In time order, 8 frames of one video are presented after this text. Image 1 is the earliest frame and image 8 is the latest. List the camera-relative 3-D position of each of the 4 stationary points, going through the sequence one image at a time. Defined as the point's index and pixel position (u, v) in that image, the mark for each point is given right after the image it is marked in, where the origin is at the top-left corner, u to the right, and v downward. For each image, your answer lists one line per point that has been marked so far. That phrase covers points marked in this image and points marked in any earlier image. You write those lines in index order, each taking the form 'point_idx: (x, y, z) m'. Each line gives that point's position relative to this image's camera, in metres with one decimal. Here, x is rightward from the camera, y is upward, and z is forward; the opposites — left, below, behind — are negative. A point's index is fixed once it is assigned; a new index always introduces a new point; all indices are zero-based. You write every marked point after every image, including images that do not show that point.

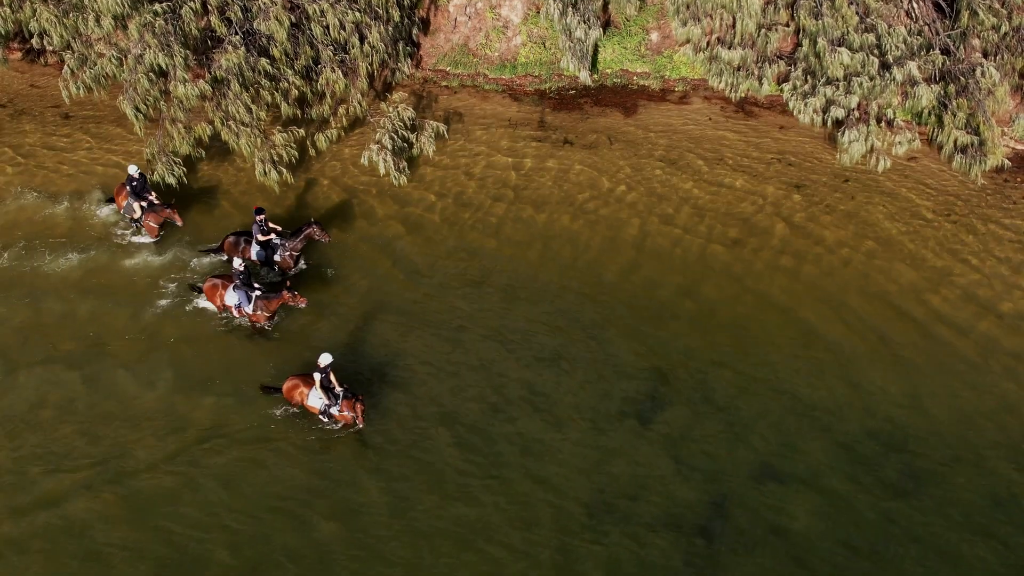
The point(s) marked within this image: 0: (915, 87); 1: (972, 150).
0: (+6.0, +3.1, +20.8) m
1: (+6.8, +2.1, +20.6) m
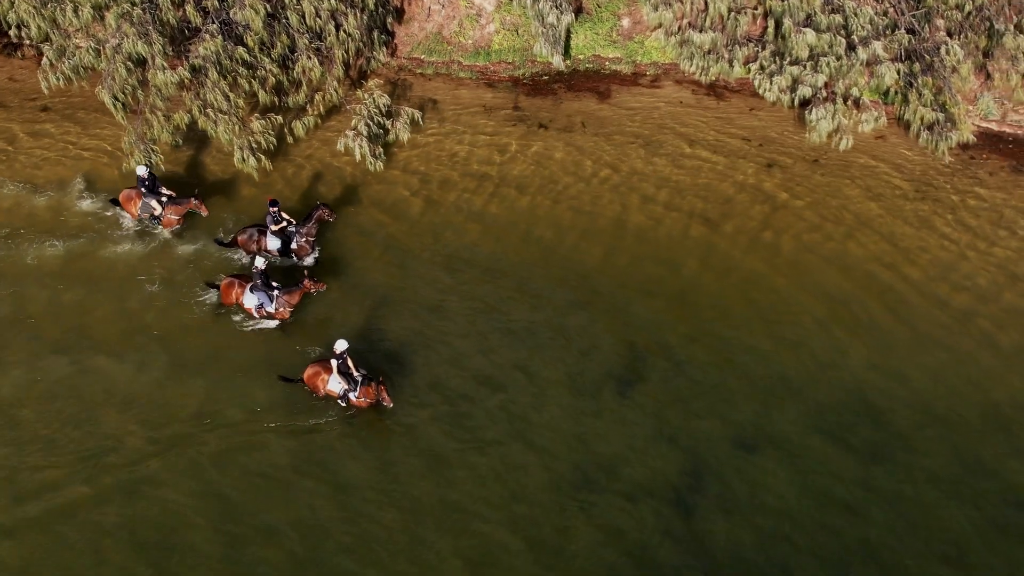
0: (+5.7, +3.5, +21.5) m
1: (+6.5, +2.5, +21.3) m
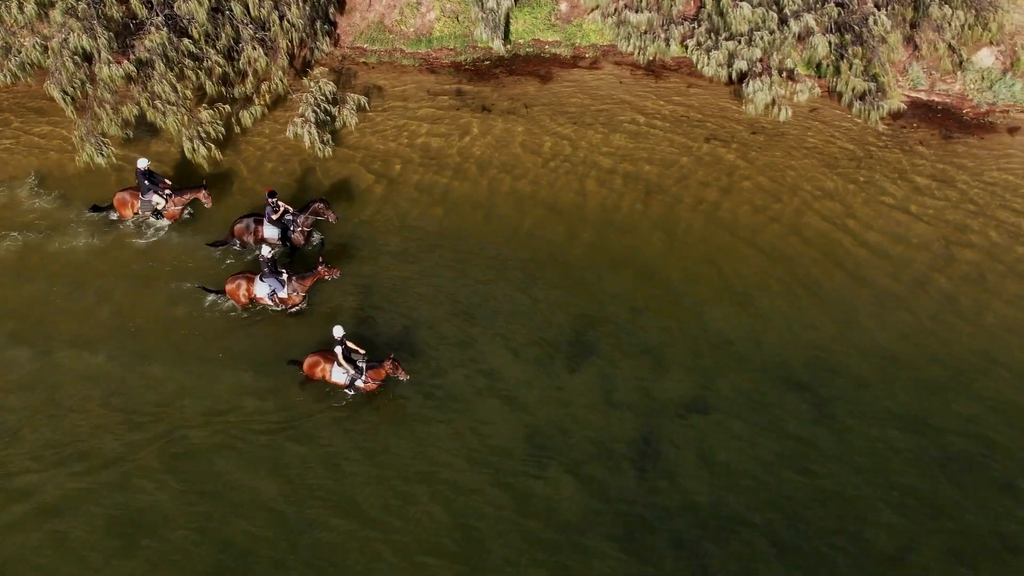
0: (+4.7, +4.0, +22.1) m
1: (+5.7, +3.0, +22.0) m
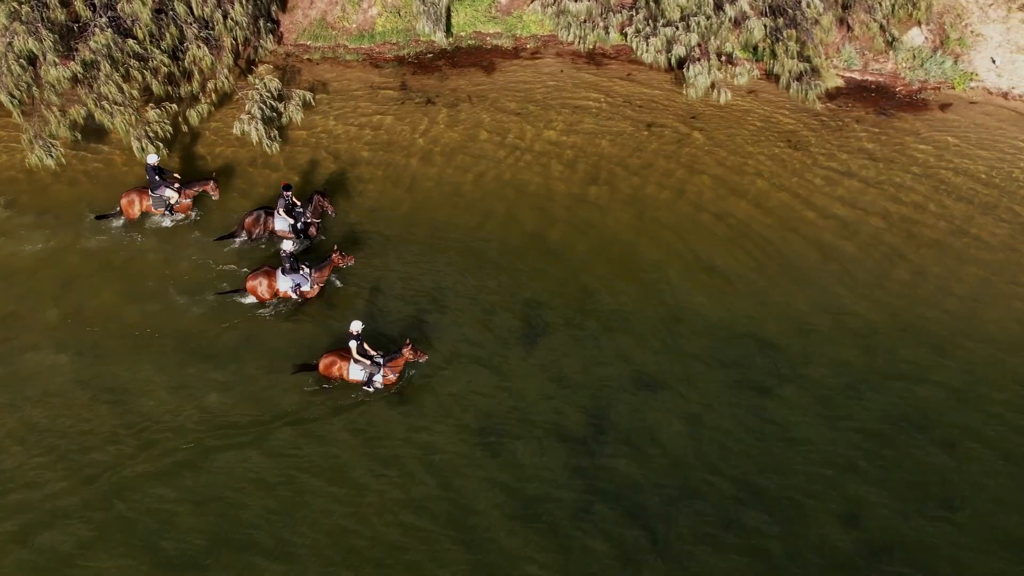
0: (+3.8, +4.3, +22.6) m
1: (+4.7, +3.4, +22.6) m
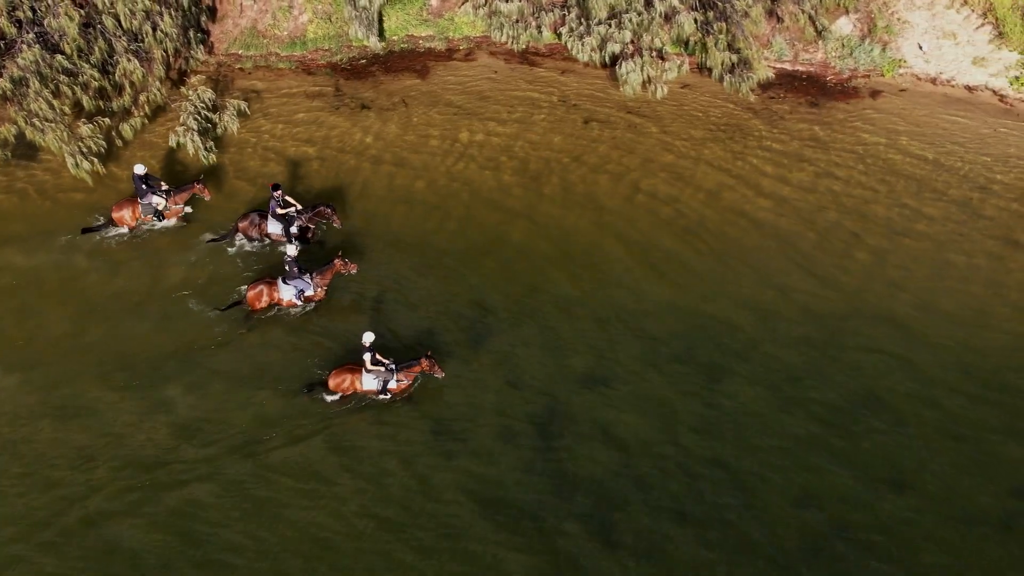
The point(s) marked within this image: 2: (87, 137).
0: (+2.7, +4.4, +22.7) m
1: (+3.7, +3.6, +22.7) m
2: (-6.0, +2.1, +19.6) m
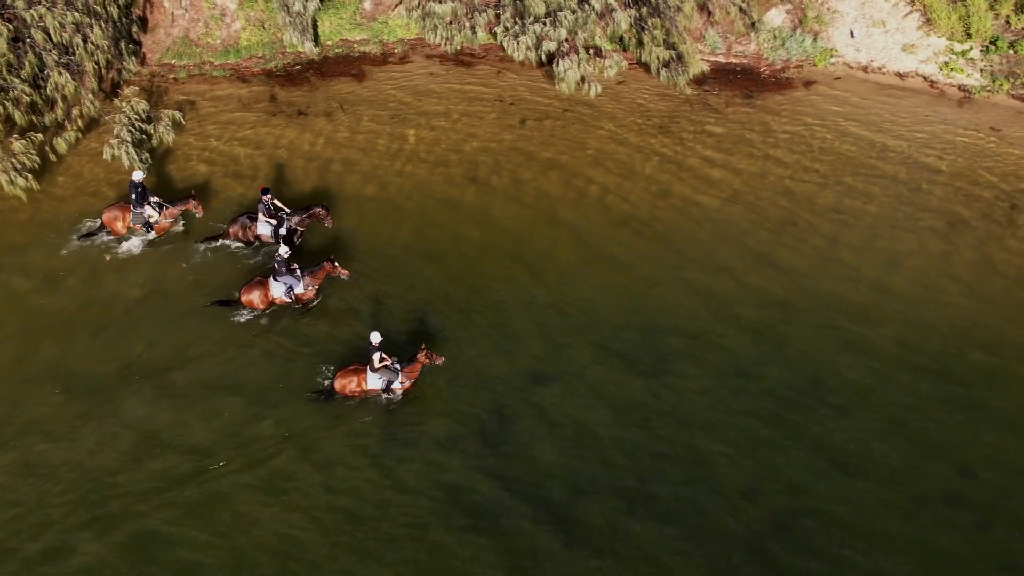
0: (+1.6, +4.5, +22.8) m
1: (+2.6, +3.7, +22.9) m
2: (-6.8, +1.9, +19.3) m
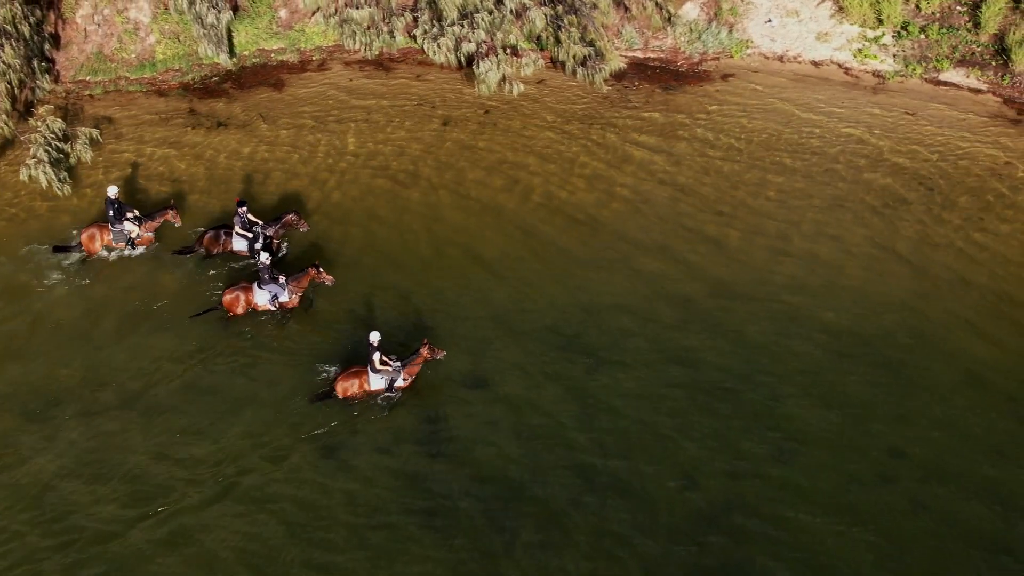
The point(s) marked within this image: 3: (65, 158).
0: (+0.3, +4.5, +22.9) m
1: (+1.3, +3.7, +23.0) m
2: (-7.9, +1.5, +19.0) m
3: (-6.5, +1.9, +20.2) m
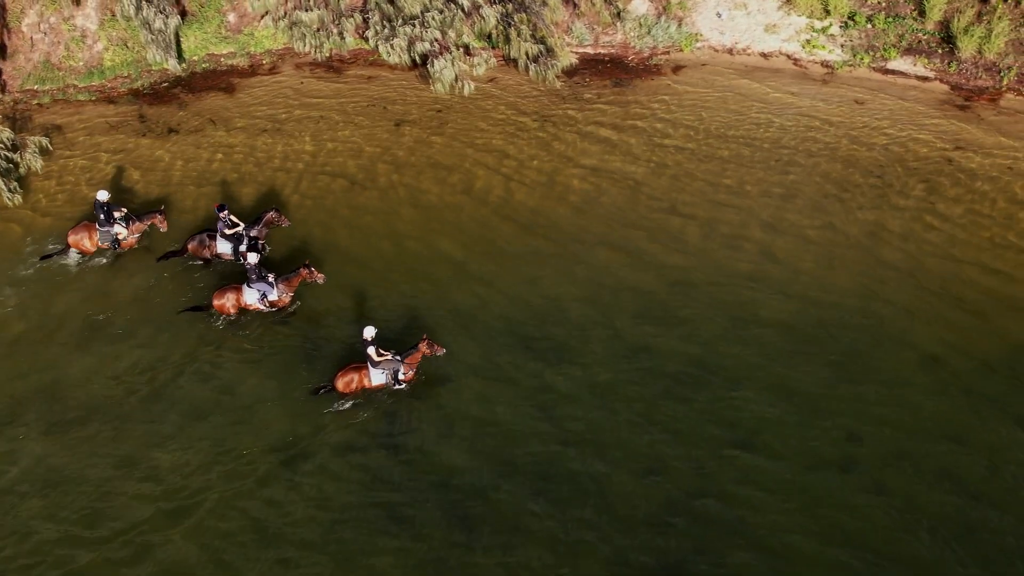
0: (-0.6, +4.5, +22.9) m
1: (+0.5, +3.8, +23.0) m
2: (-8.5, +1.3, +18.7) m
3: (-7.1, +1.7, +20.0) m
